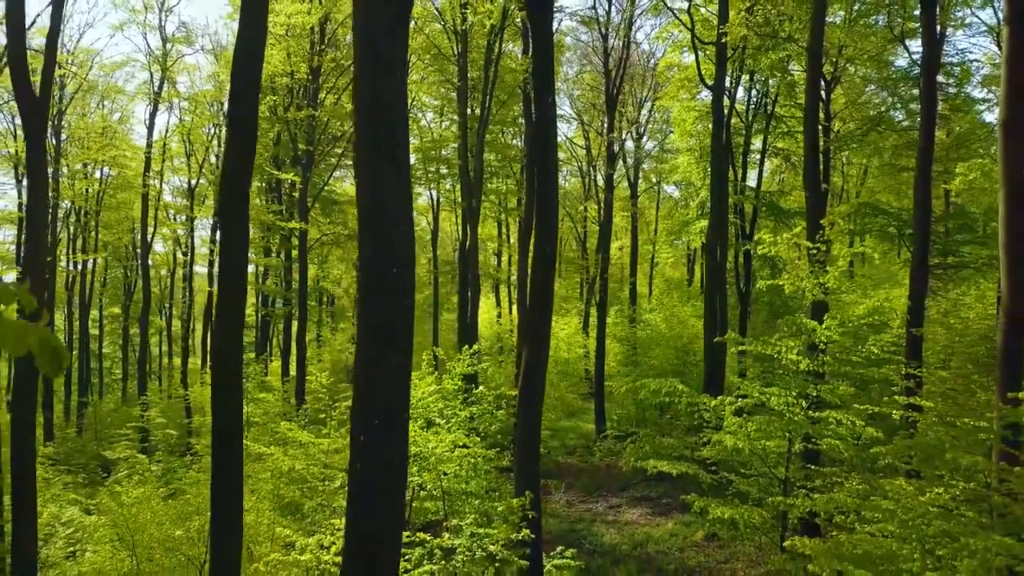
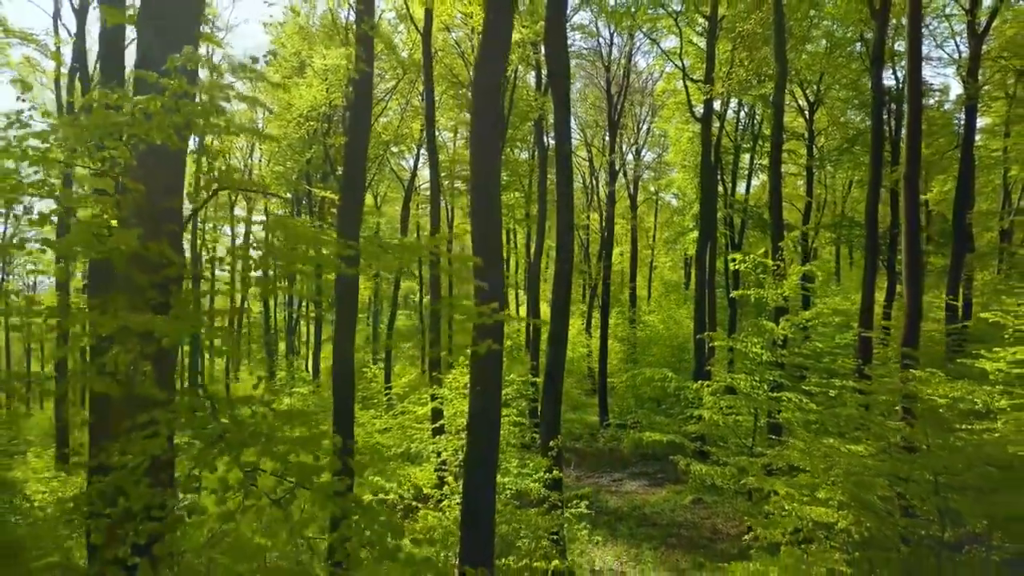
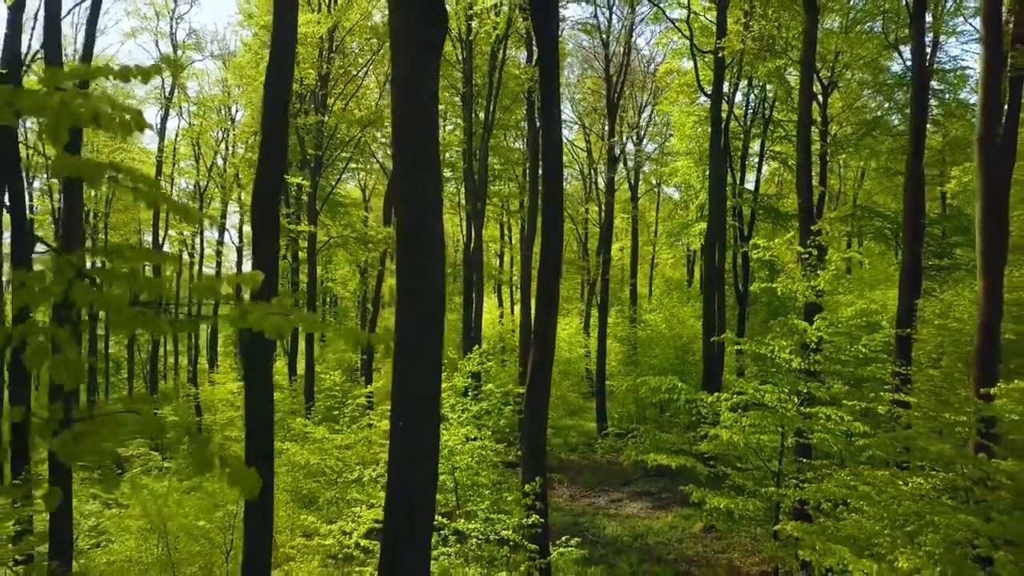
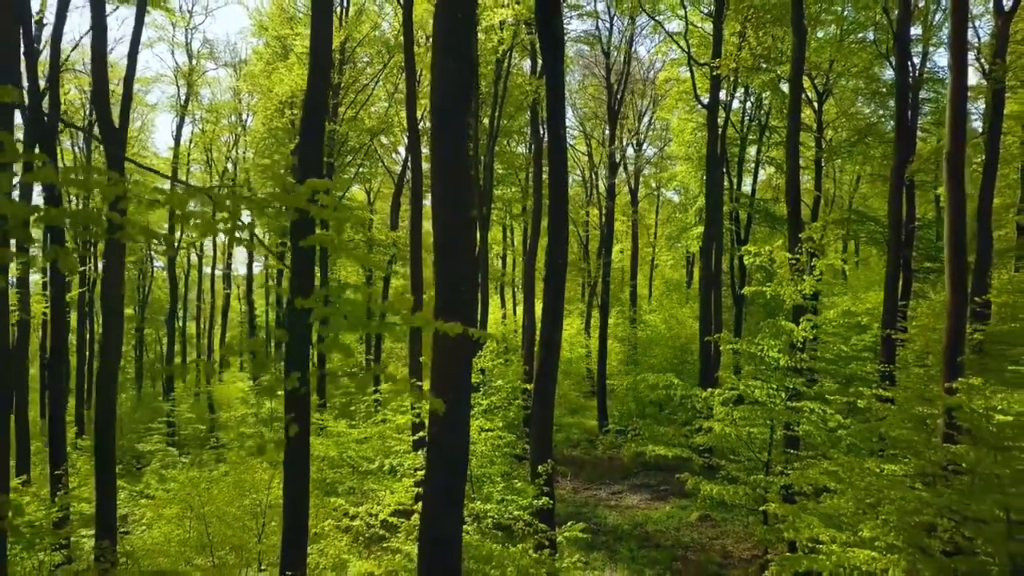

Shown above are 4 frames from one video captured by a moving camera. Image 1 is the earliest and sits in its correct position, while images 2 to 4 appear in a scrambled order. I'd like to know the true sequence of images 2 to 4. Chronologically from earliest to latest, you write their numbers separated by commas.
3, 4, 2
